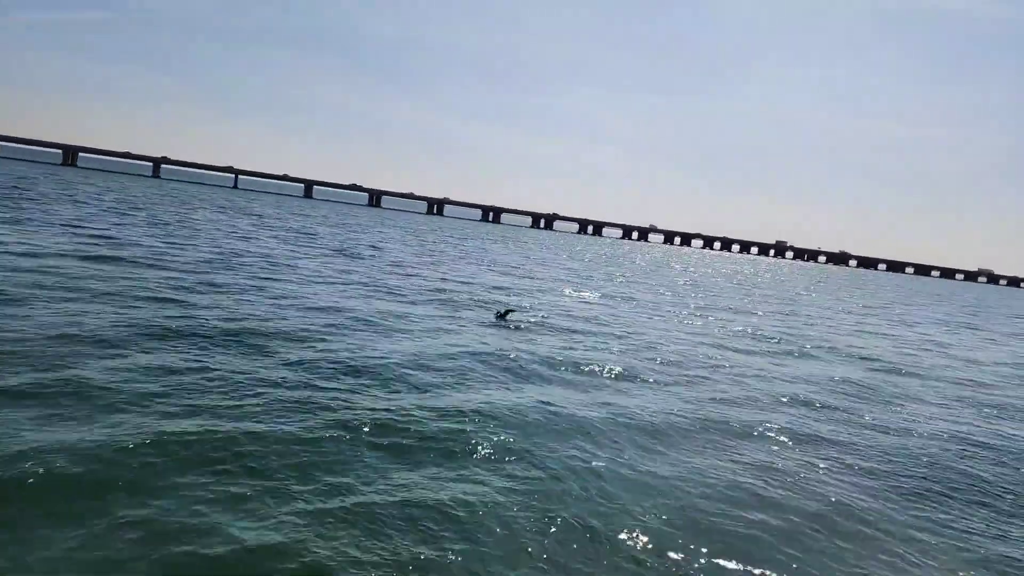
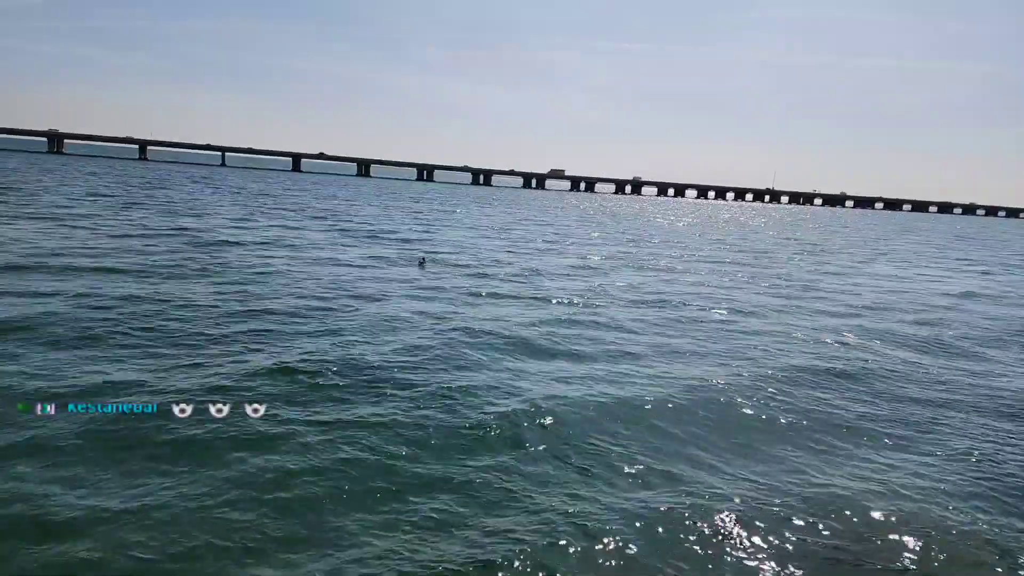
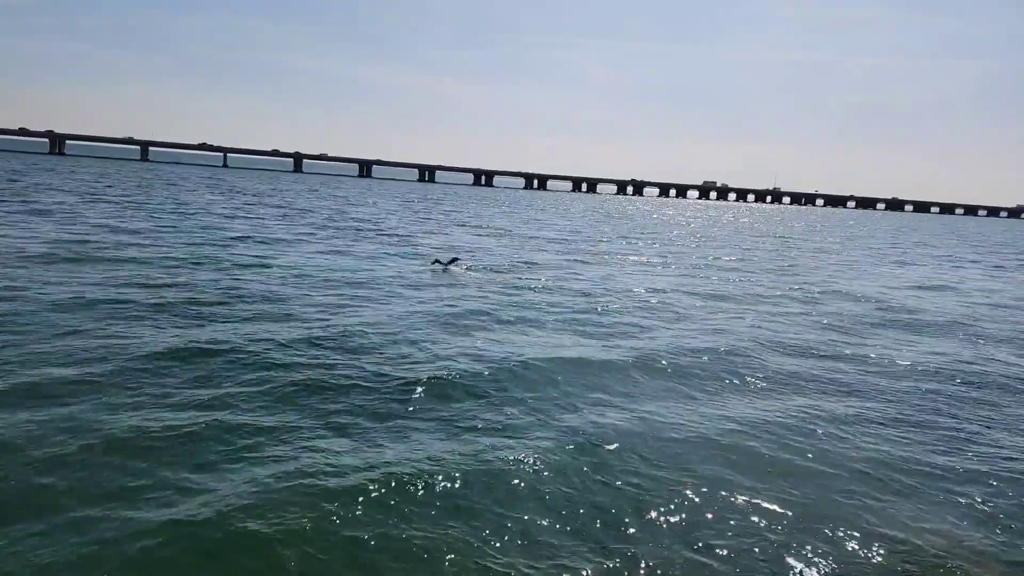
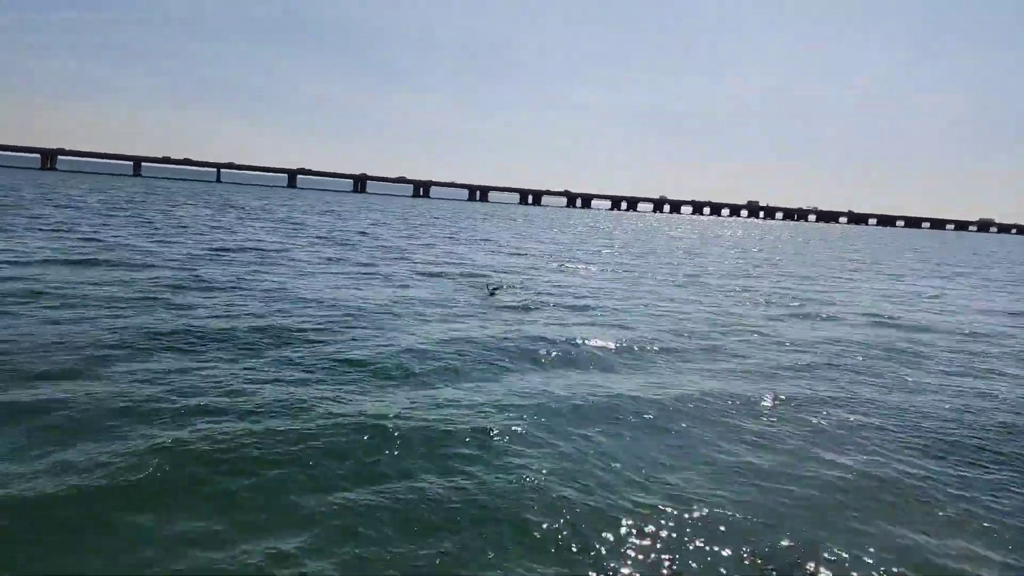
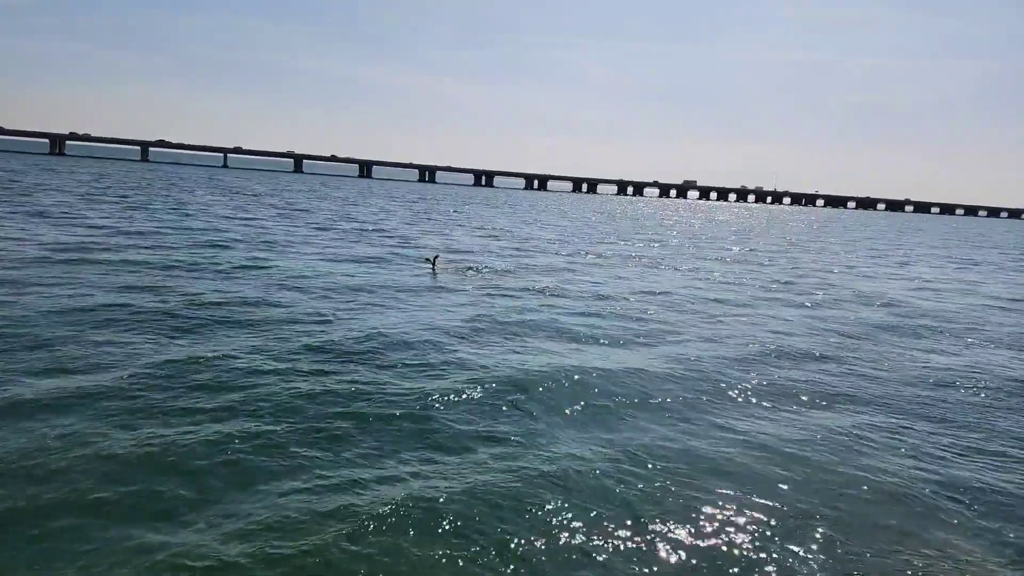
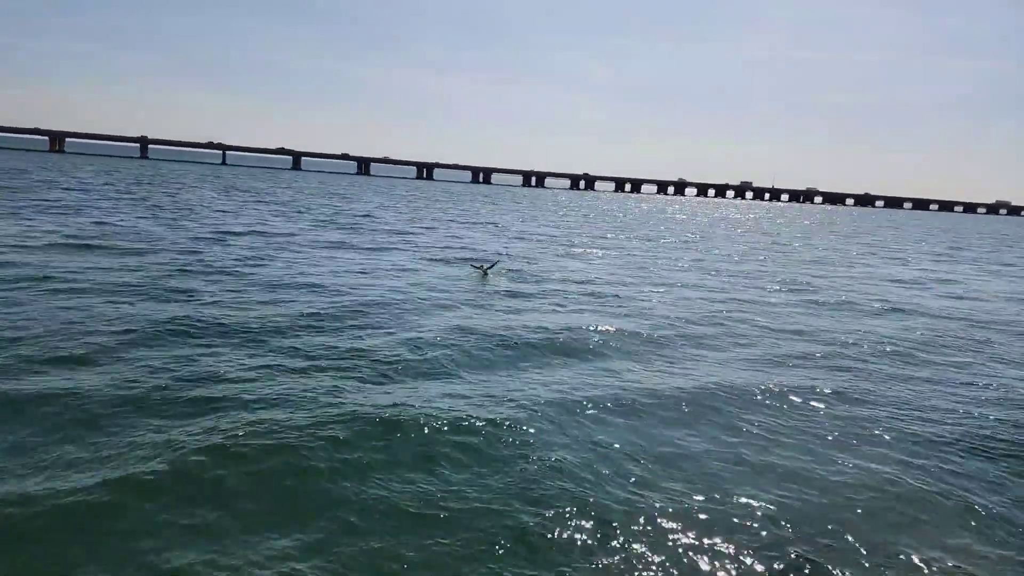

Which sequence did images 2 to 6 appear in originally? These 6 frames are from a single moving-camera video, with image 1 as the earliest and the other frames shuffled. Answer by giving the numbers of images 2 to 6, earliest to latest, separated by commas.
4, 6, 3, 5, 2
